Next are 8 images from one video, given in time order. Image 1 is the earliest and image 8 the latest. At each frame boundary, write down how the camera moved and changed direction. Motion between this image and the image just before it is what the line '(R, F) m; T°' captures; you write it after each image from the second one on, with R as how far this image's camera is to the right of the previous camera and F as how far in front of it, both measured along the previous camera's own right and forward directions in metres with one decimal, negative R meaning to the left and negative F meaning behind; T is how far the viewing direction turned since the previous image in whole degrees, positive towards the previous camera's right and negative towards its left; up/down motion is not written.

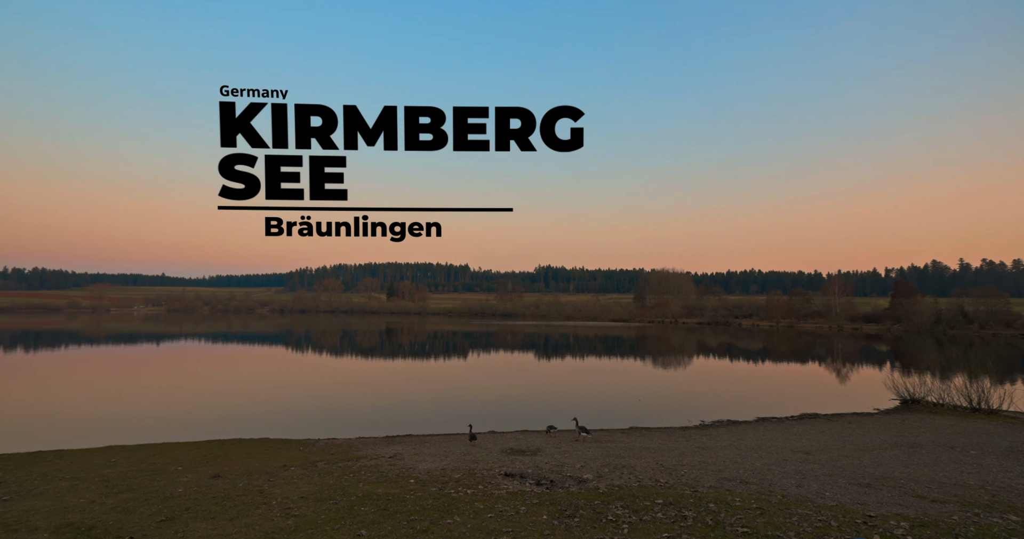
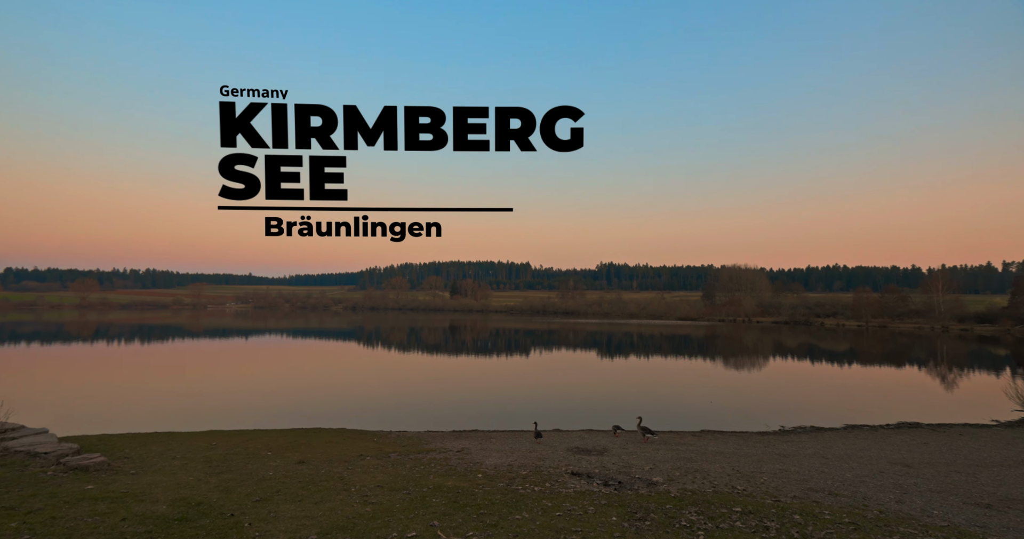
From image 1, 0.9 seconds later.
(0.0, 0.0) m; -6°
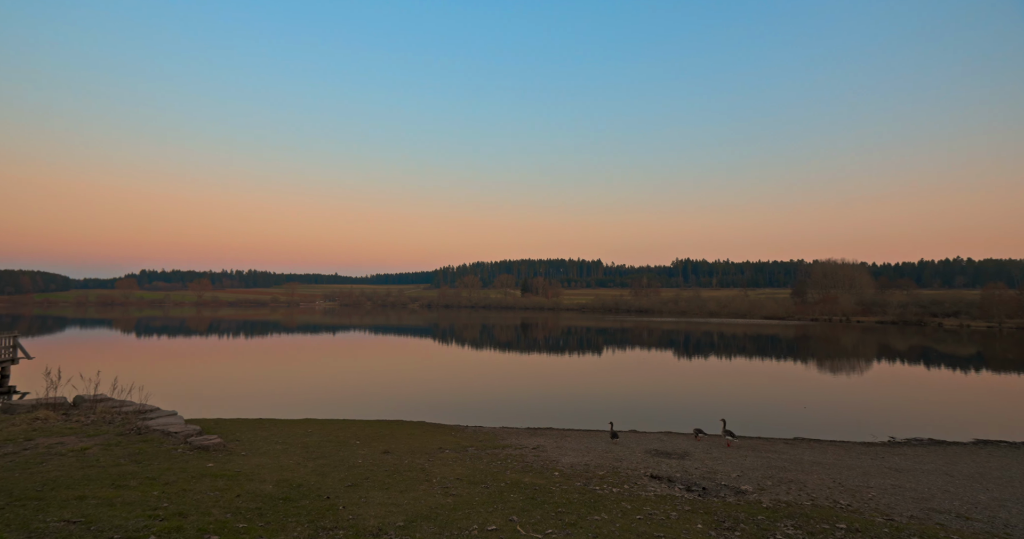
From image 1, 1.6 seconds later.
(-0.1, +0.1) m; -7°
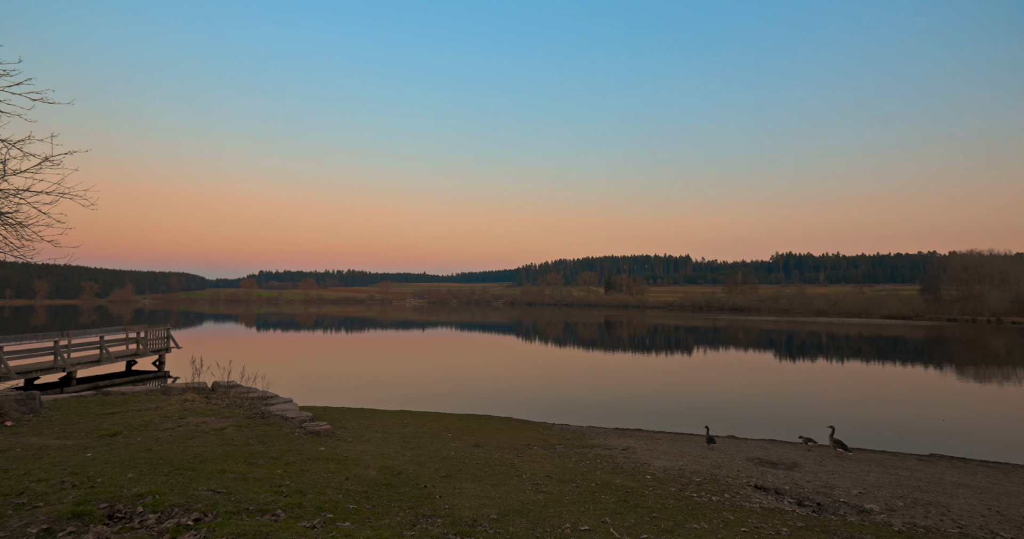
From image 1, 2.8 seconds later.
(-0.1, +0.2) m; -8°
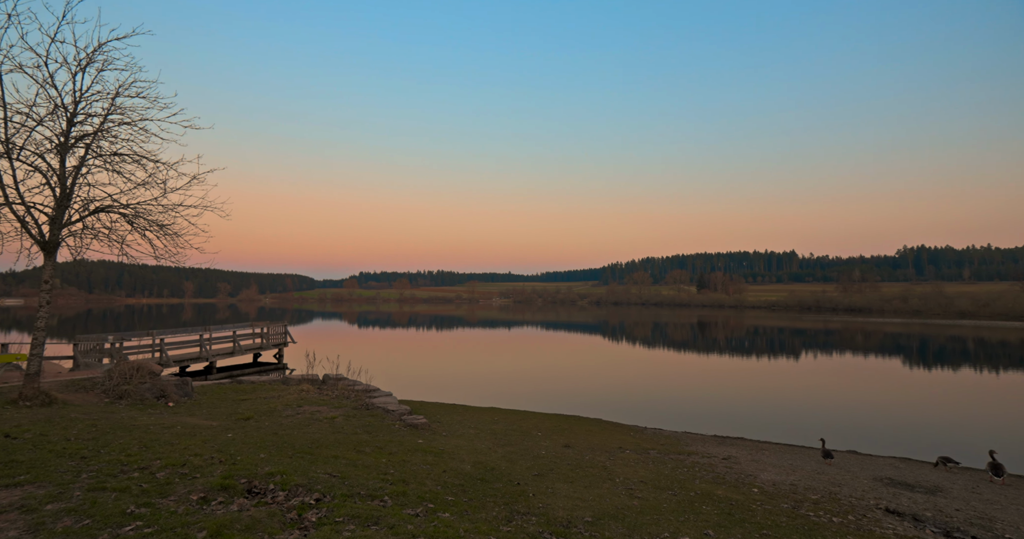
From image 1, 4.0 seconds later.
(-0.1, +0.3) m; -8°
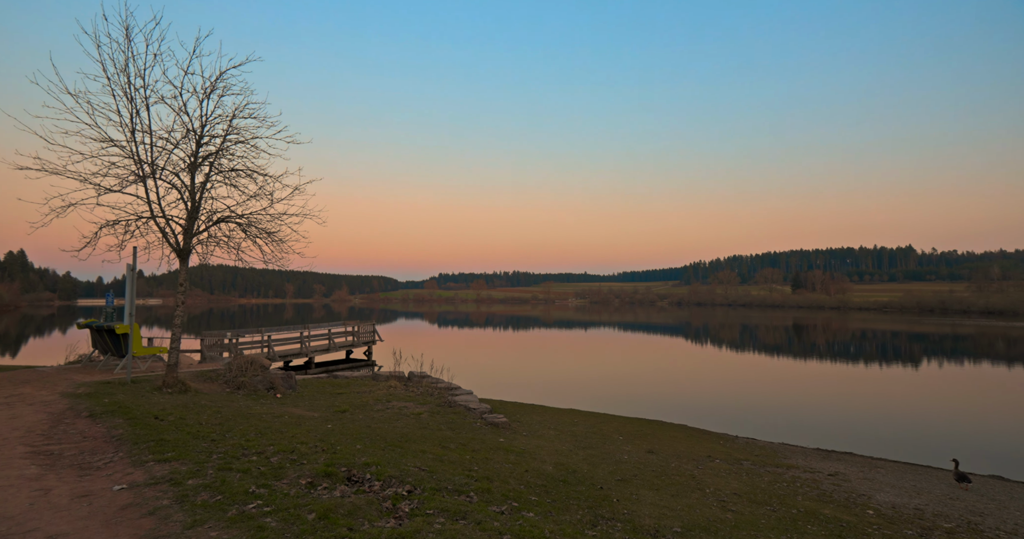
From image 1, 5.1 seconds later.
(-0.2, +0.4) m; -8°
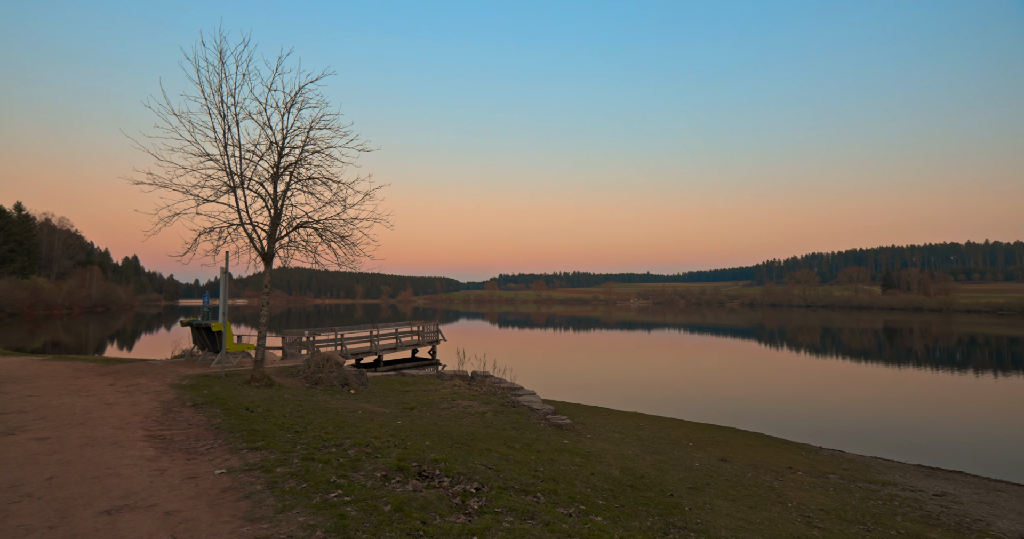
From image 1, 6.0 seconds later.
(-0.2, +0.5) m; -6°
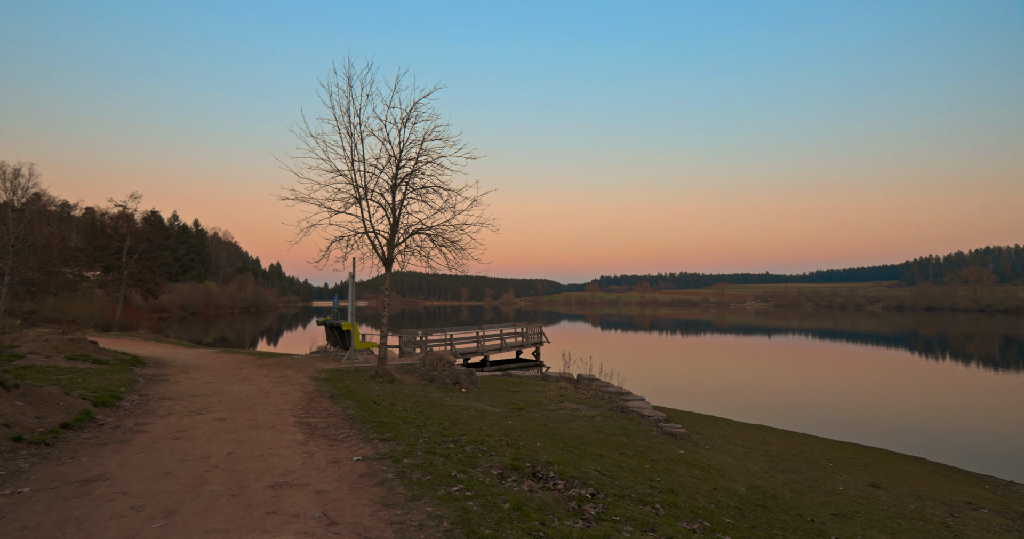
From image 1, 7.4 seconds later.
(0.0, +2.3) m; -11°
